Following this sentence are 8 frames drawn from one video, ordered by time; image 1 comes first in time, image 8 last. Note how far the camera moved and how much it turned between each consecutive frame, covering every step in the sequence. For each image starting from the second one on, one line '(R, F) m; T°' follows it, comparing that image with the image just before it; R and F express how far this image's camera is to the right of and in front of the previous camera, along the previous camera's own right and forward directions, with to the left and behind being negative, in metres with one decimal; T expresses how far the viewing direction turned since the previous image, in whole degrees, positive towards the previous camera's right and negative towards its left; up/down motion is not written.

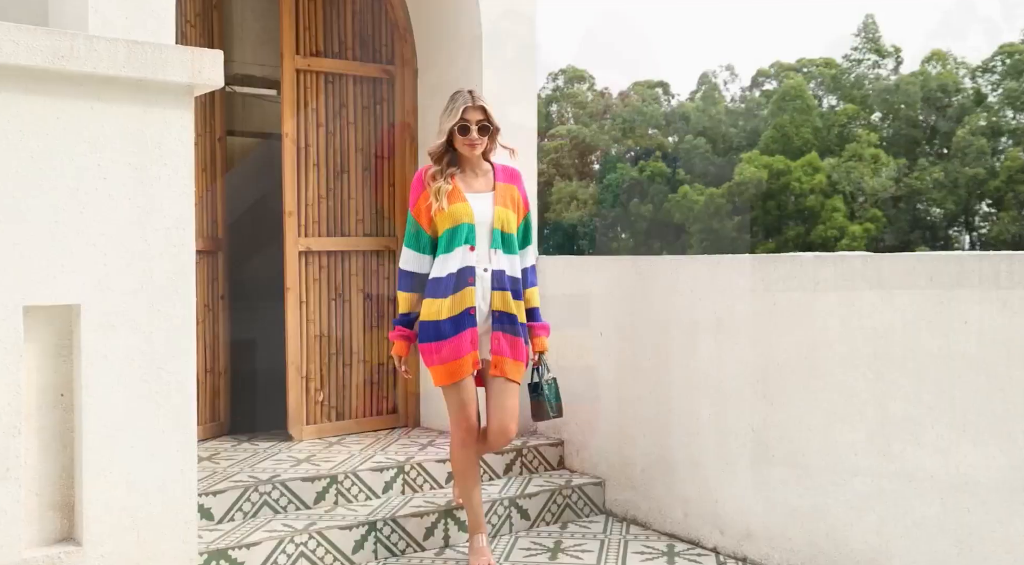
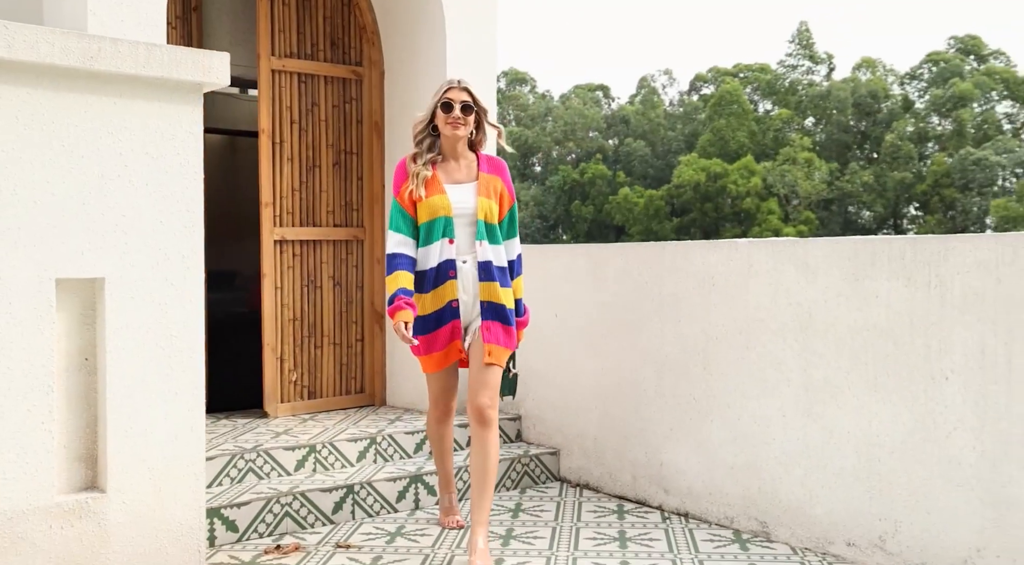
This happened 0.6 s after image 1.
(-0.1, -0.4) m; +4°
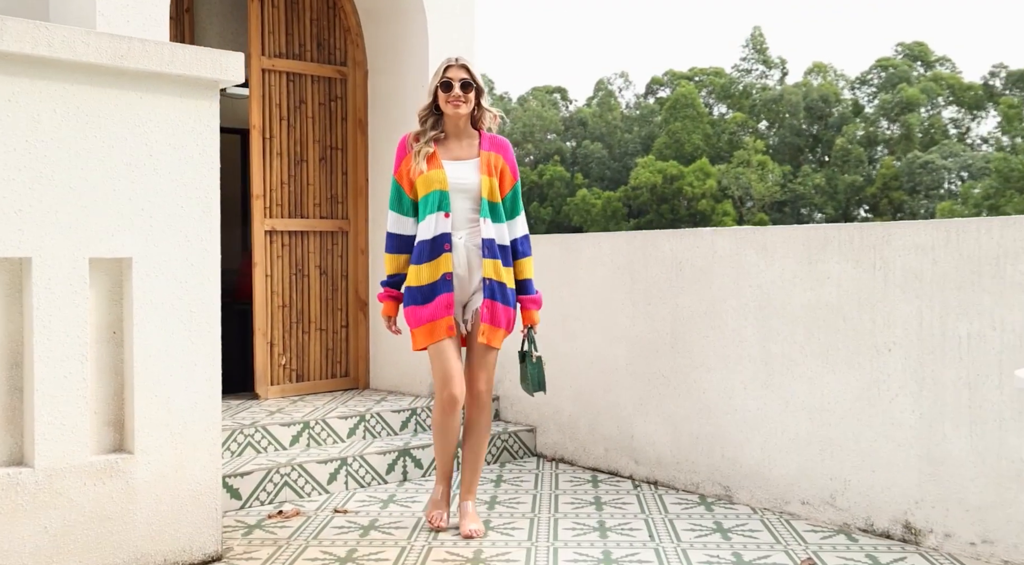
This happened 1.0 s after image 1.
(-0.1, -0.3) m; +3°
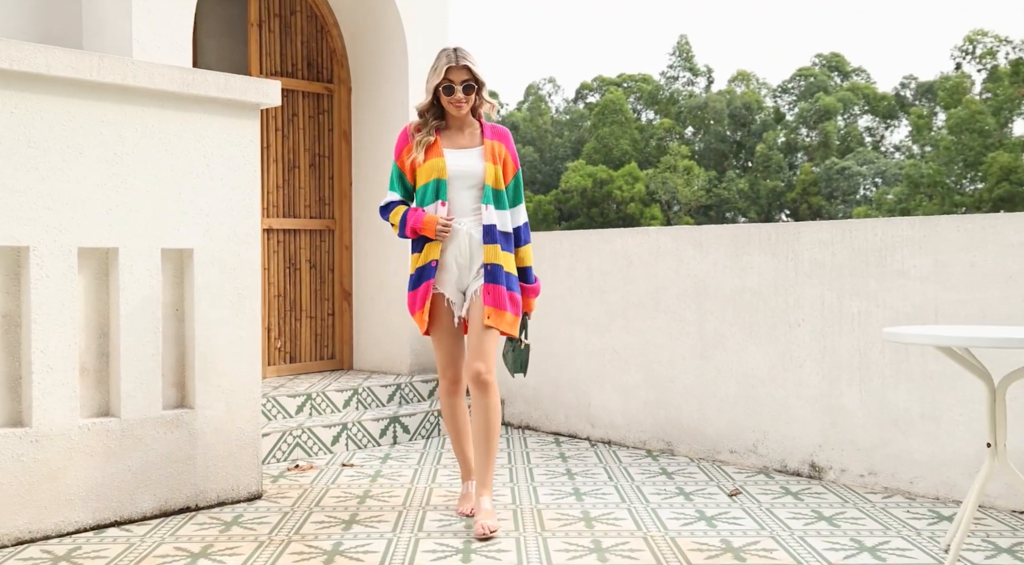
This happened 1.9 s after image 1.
(-0.3, -0.7) m; +5°
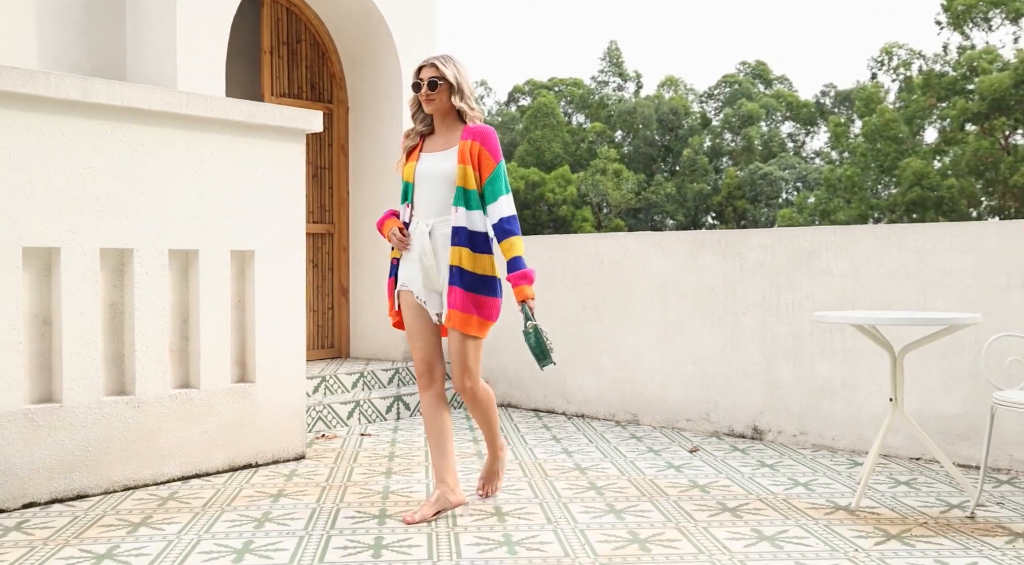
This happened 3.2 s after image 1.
(-0.4, -0.8) m; +5°
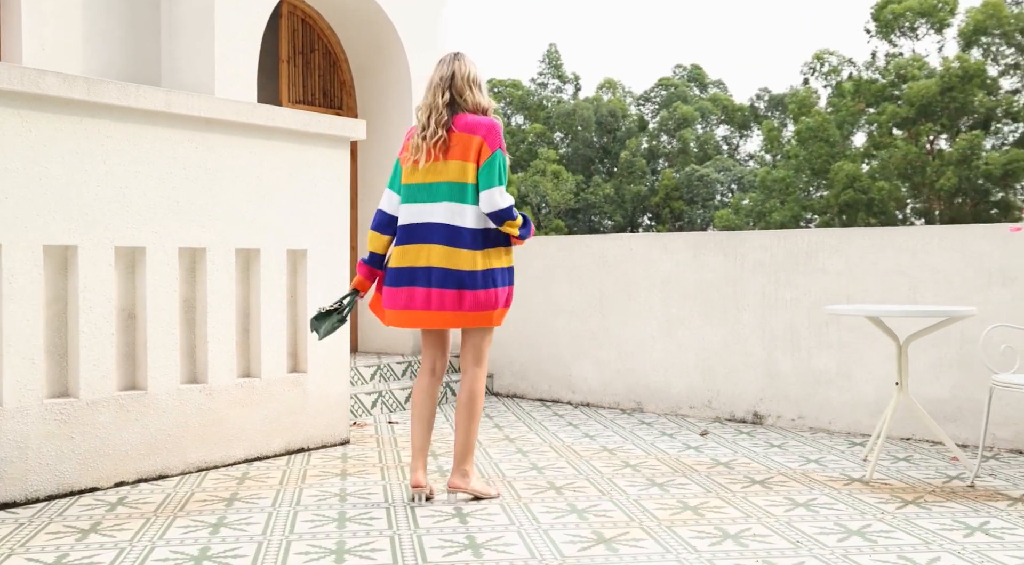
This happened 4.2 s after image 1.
(-0.5, -0.3) m; +4°
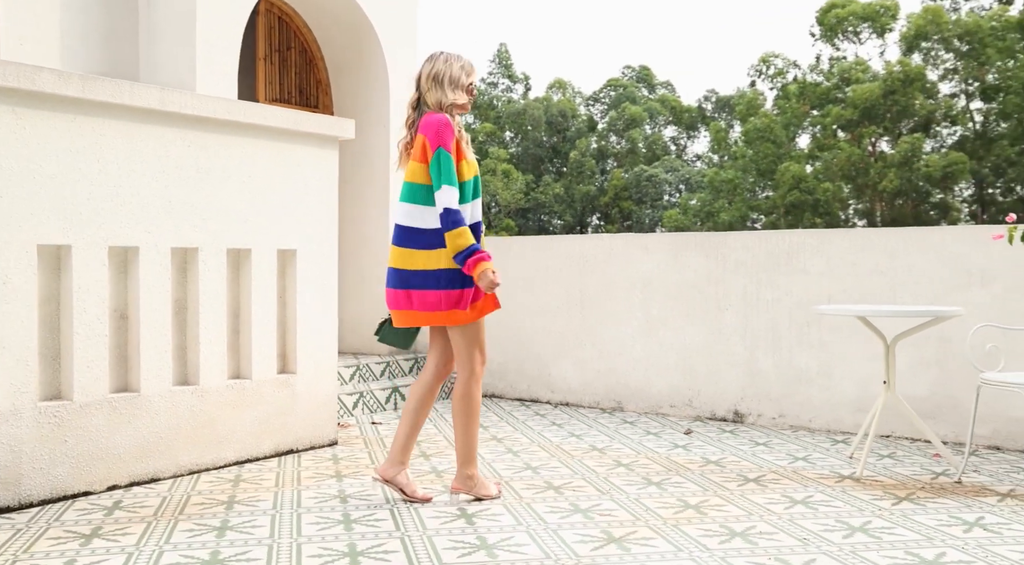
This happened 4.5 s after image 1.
(-0.2, 0.0) m; +3°
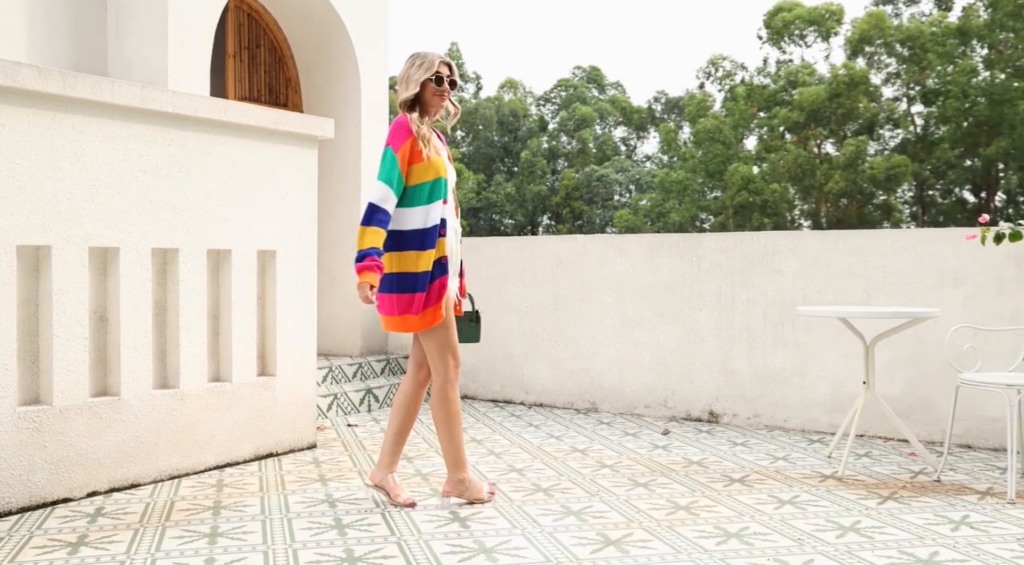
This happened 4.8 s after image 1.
(-0.2, 0.0) m; +3°
